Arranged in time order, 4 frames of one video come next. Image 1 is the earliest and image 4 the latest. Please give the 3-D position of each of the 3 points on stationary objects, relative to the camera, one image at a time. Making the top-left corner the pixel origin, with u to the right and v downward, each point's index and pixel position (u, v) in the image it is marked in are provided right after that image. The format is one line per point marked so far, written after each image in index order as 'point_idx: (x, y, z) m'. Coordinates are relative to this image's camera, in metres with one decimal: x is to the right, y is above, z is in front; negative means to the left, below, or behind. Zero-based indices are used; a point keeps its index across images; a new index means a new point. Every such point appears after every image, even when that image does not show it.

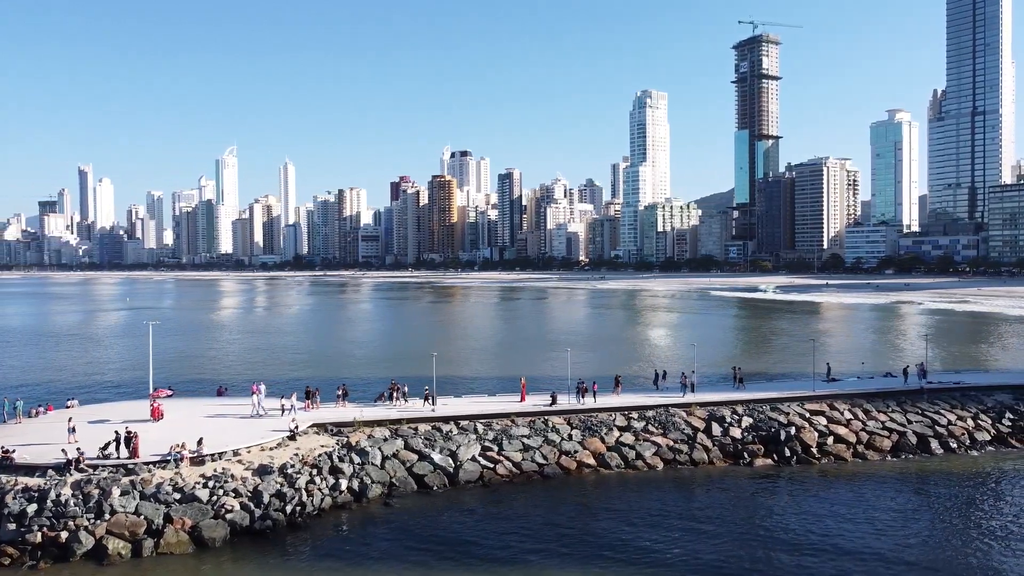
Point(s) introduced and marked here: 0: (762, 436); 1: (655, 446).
0: (+5.2, -3.1, +16.7) m
1: (+2.9, -3.2, +16.1) m
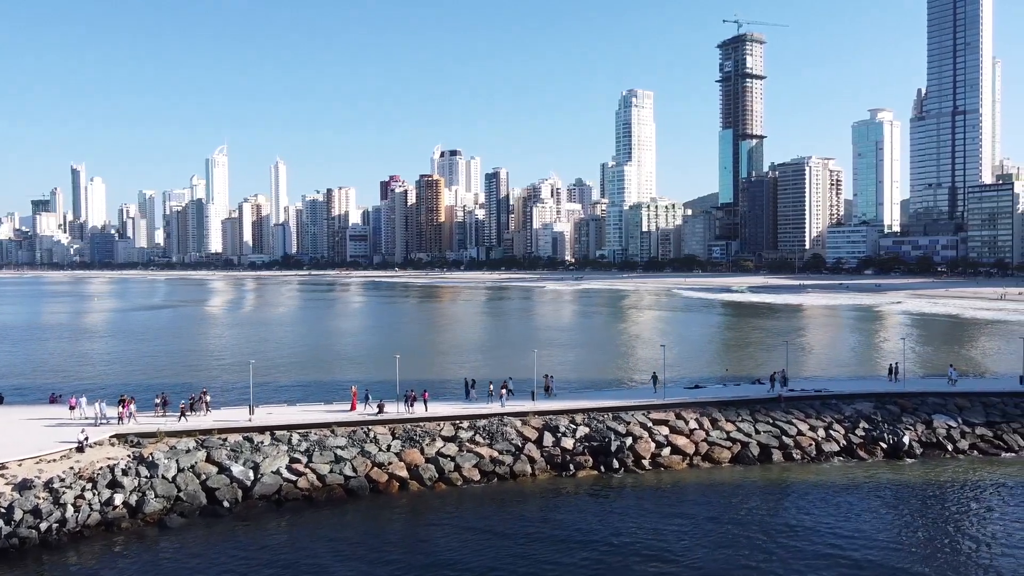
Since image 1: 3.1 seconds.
0: (+1.6, -3.2, +16.1) m
1: (-0.7, -3.3, +15.5) m
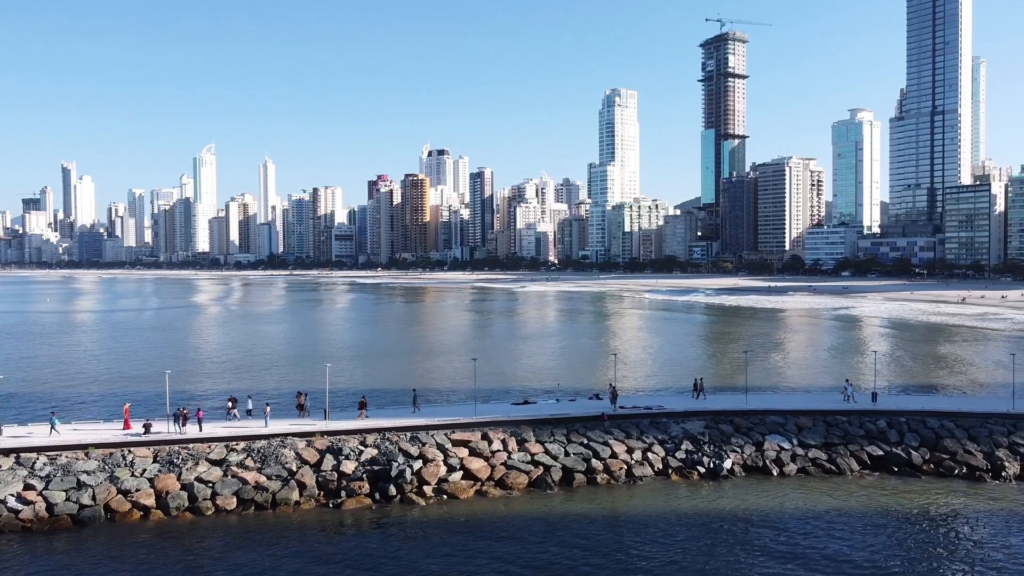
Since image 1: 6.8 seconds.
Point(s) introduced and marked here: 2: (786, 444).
0: (-2.6, -3.4, +14.8) m
1: (-4.9, -3.5, +14.2) m
2: (+5.7, -3.2, +16.4) m
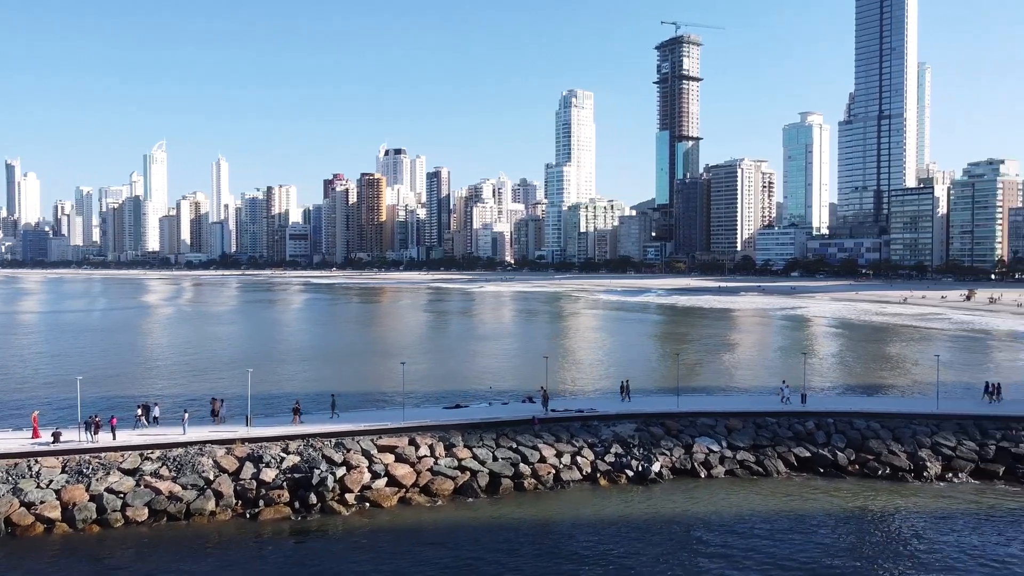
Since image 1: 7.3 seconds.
0: (-3.9, -3.5, +14.4) m
1: (-6.2, -3.6, +13.6) m
2: (+4.2, -3.3, +16.4) m
